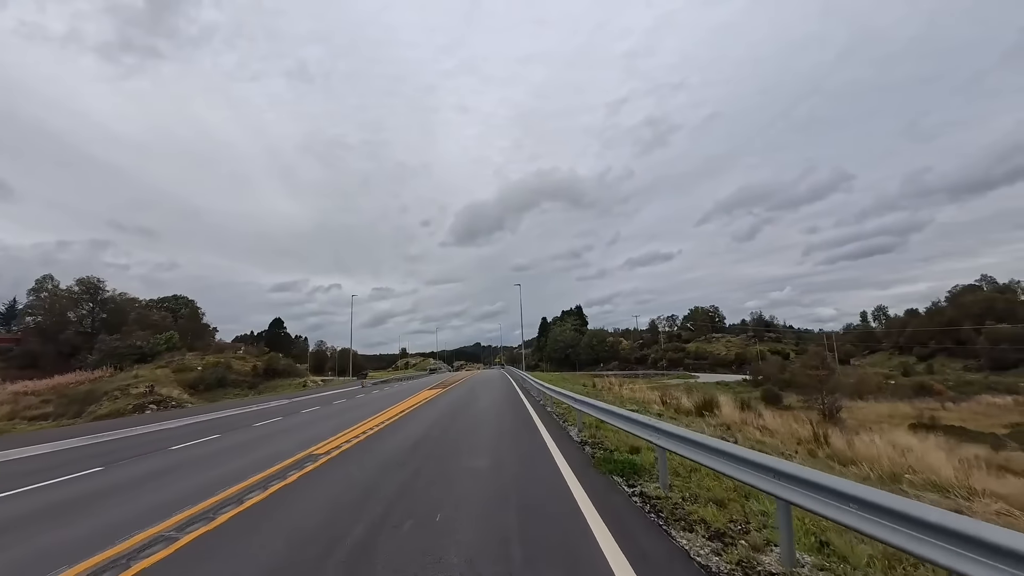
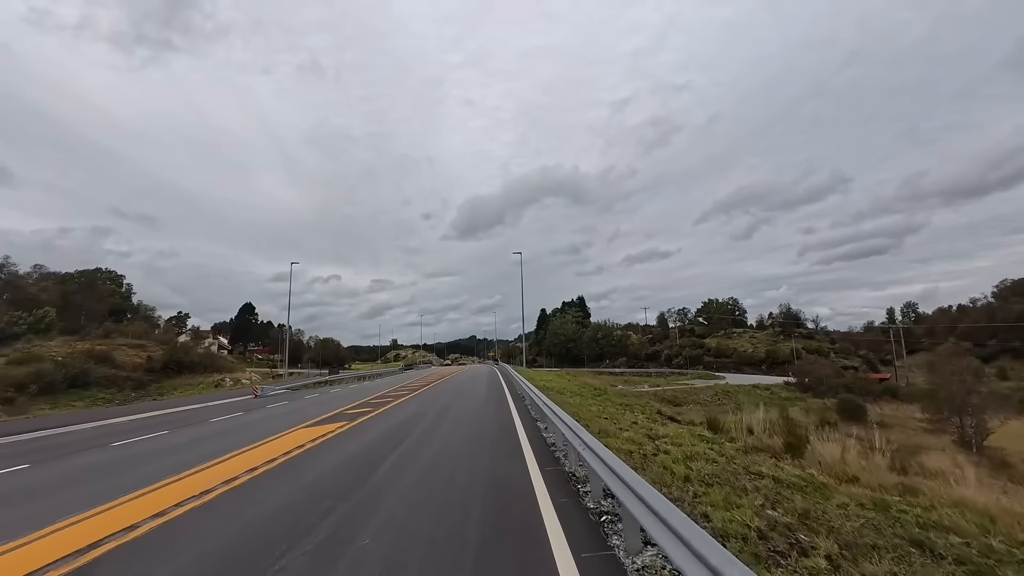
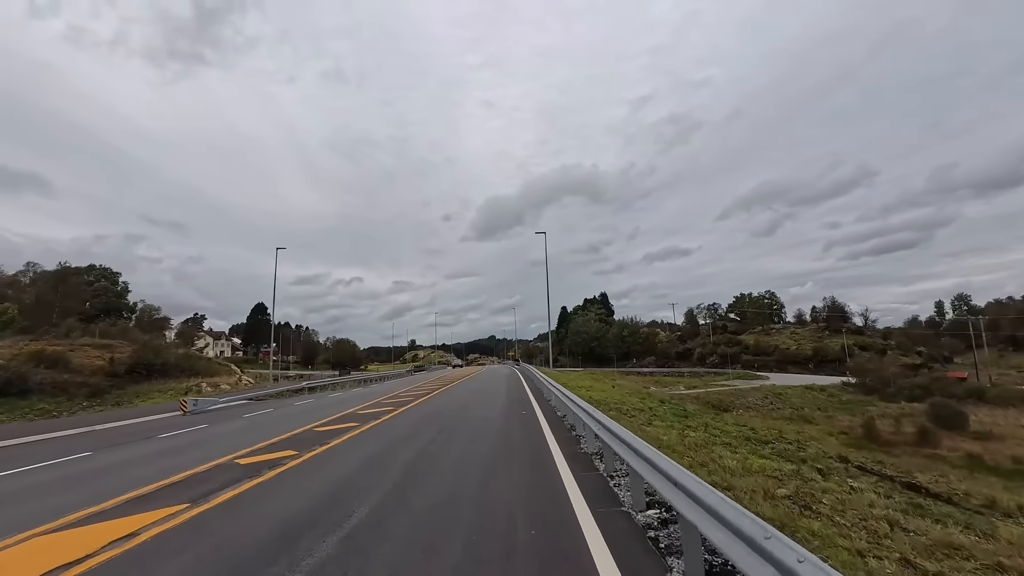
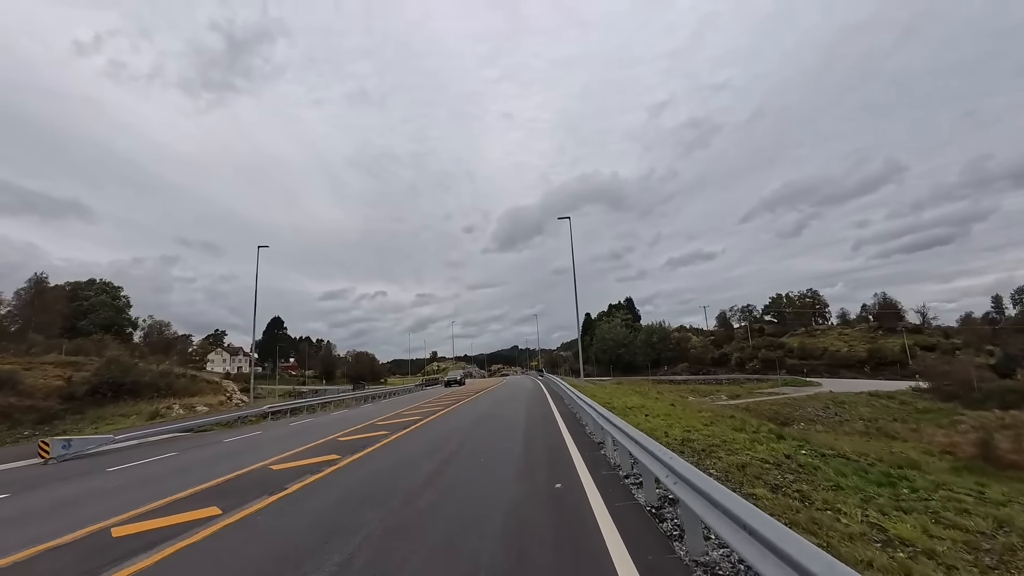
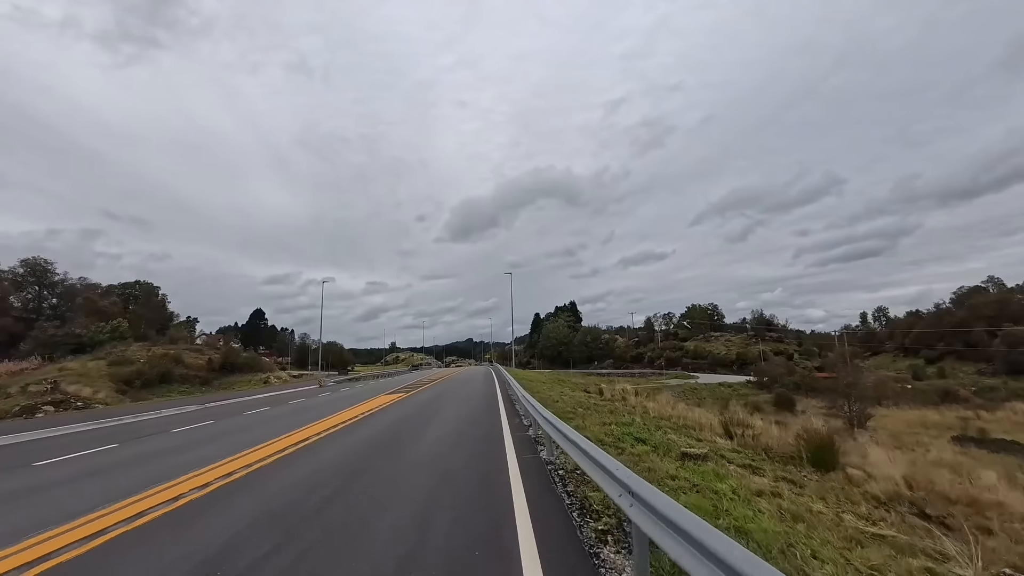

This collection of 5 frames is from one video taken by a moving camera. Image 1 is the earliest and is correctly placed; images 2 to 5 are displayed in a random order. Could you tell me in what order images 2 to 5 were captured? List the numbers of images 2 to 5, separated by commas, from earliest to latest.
5, 2, 3, 4
